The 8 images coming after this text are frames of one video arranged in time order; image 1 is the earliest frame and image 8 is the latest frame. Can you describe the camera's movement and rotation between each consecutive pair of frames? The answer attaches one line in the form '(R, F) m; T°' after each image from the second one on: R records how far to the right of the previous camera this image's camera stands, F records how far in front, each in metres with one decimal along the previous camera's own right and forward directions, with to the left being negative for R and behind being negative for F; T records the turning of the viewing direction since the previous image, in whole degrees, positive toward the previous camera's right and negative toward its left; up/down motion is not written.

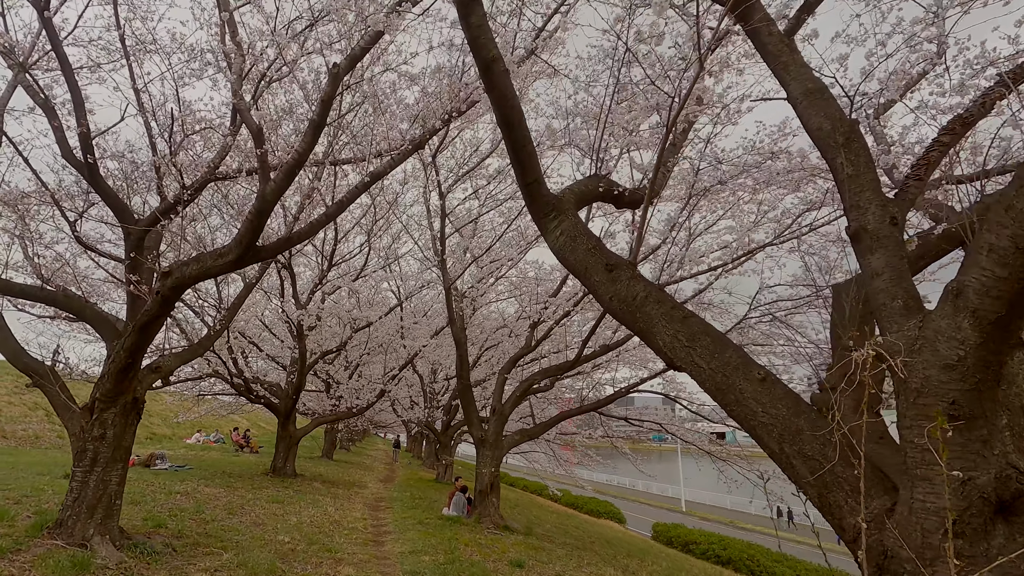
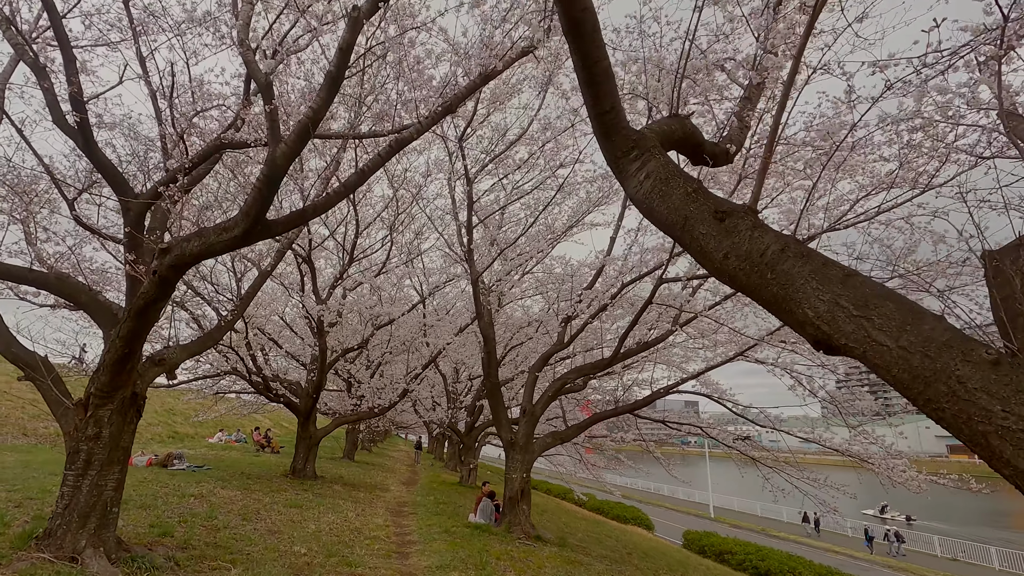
(-0.2, +0.6) m; -2°
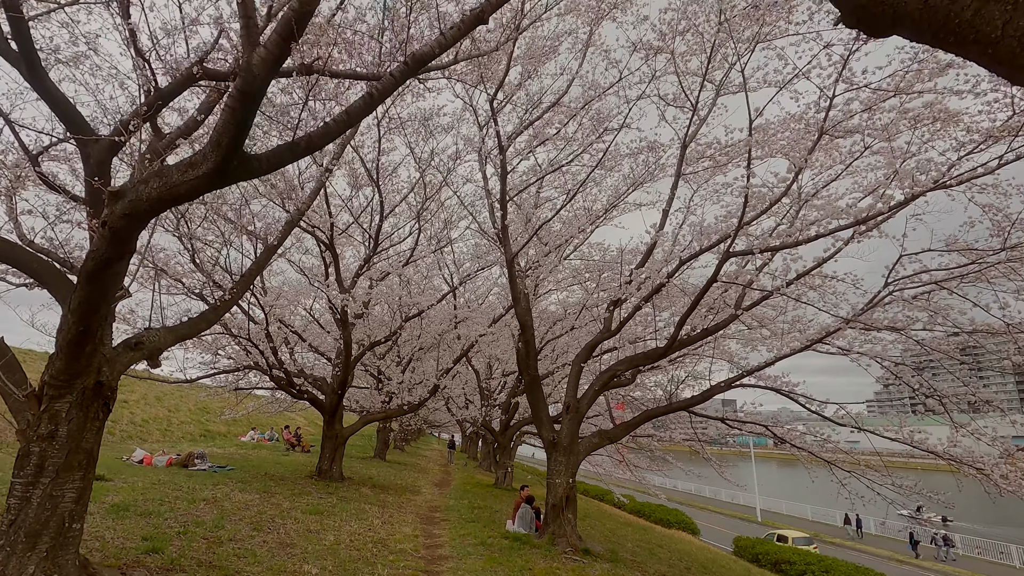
(-0.1, +1.0) m; -3°
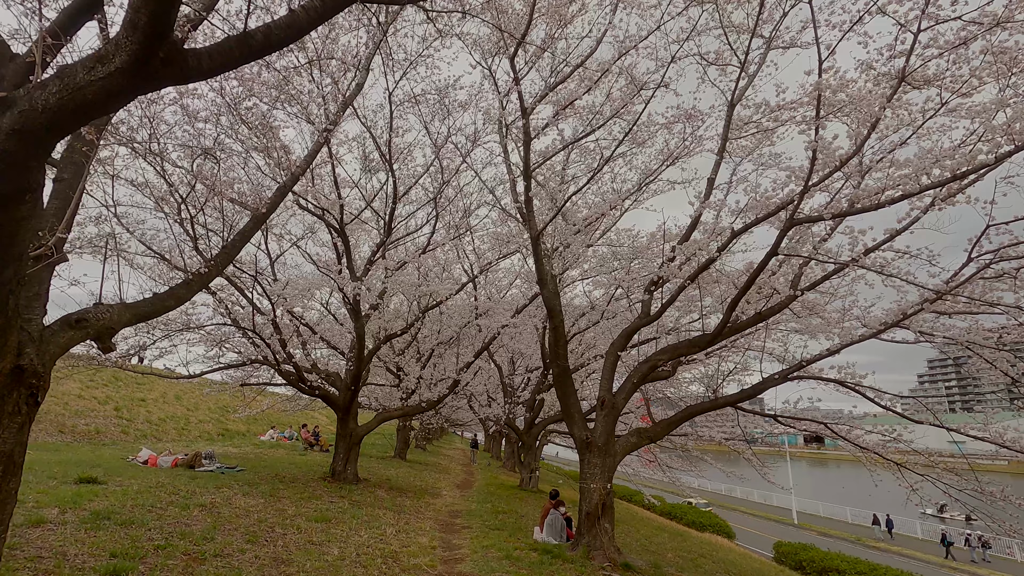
(-0.1, +0.9) m; -2°
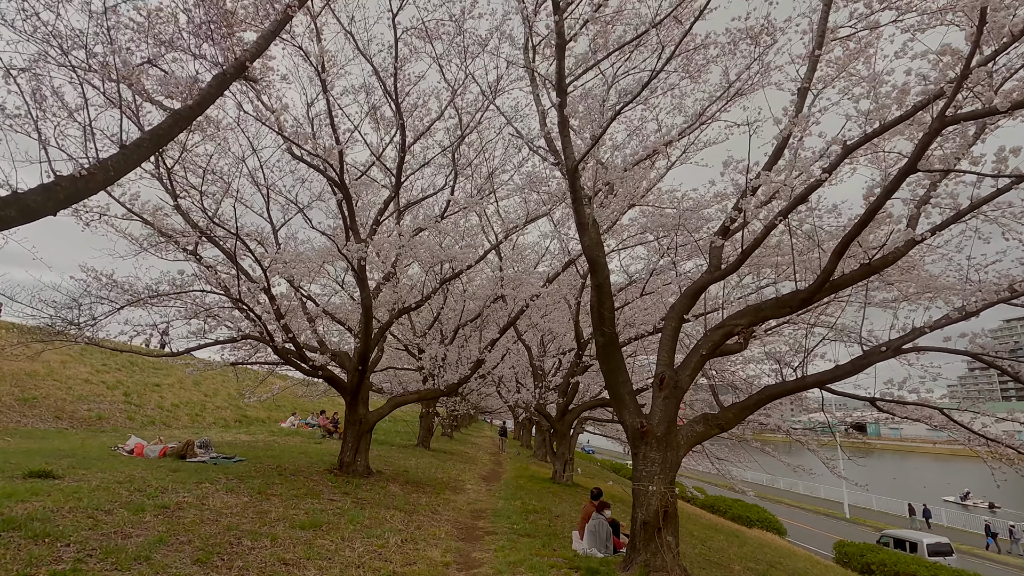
(0.0, +1.6) m; -3°
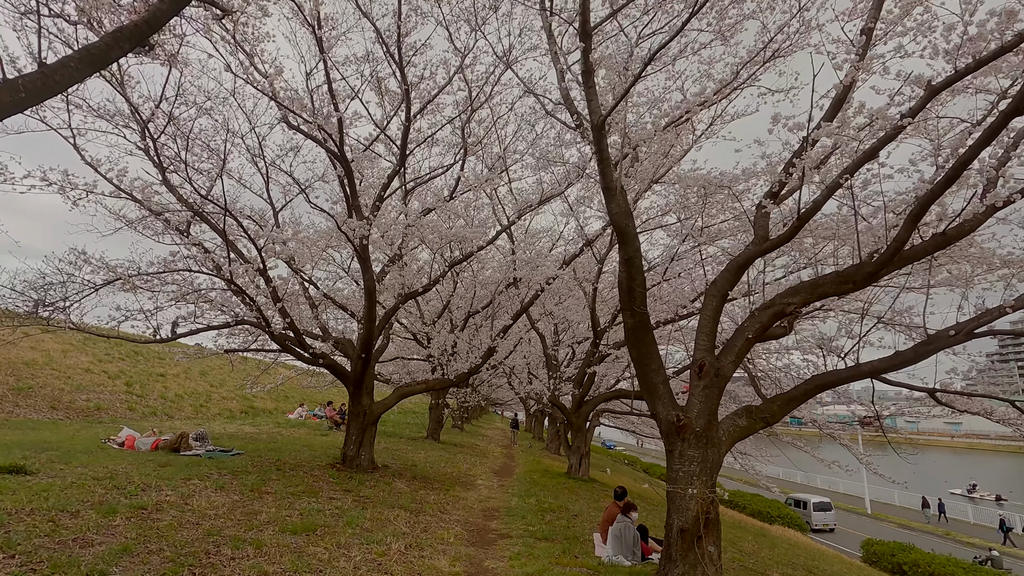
(-0.1, +0.7) m; -1°
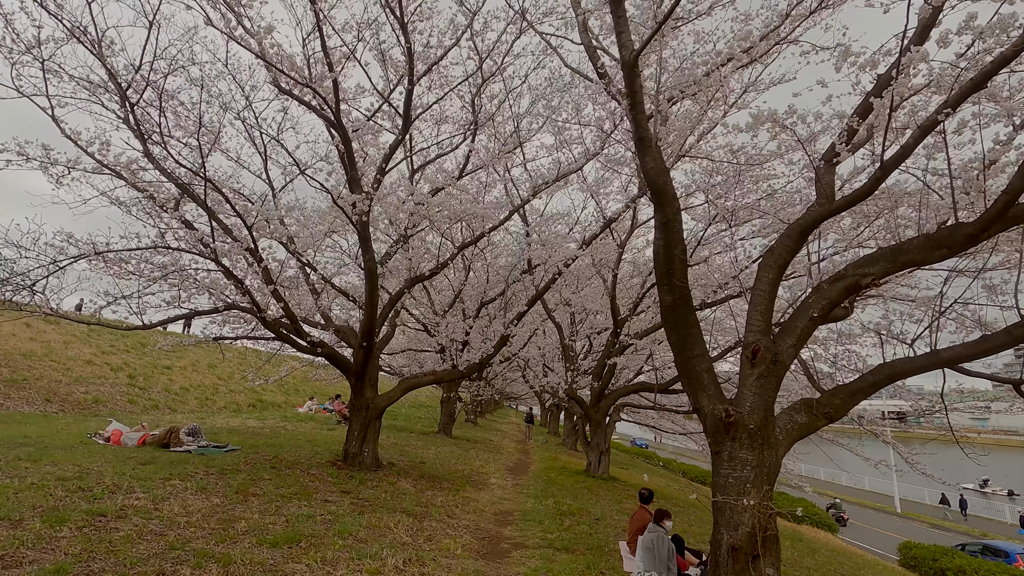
(0.0, +0.8) m; -2°
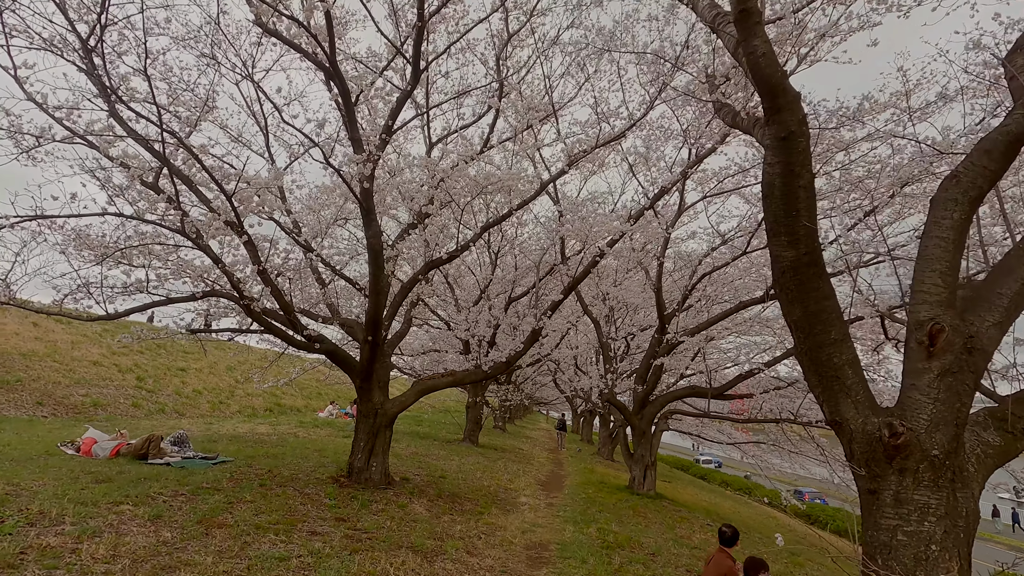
(-0.1, +1.4) m; -3°
